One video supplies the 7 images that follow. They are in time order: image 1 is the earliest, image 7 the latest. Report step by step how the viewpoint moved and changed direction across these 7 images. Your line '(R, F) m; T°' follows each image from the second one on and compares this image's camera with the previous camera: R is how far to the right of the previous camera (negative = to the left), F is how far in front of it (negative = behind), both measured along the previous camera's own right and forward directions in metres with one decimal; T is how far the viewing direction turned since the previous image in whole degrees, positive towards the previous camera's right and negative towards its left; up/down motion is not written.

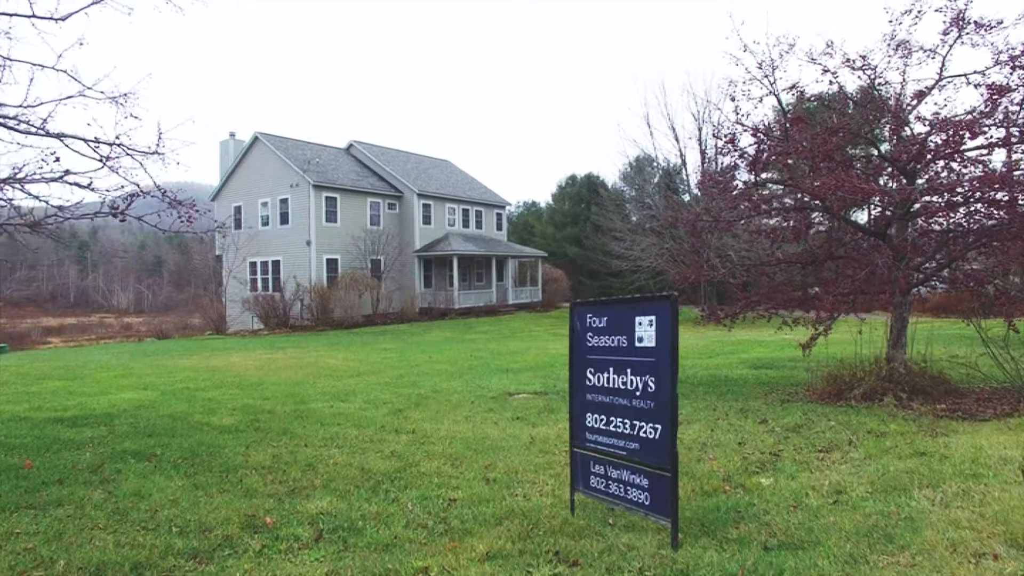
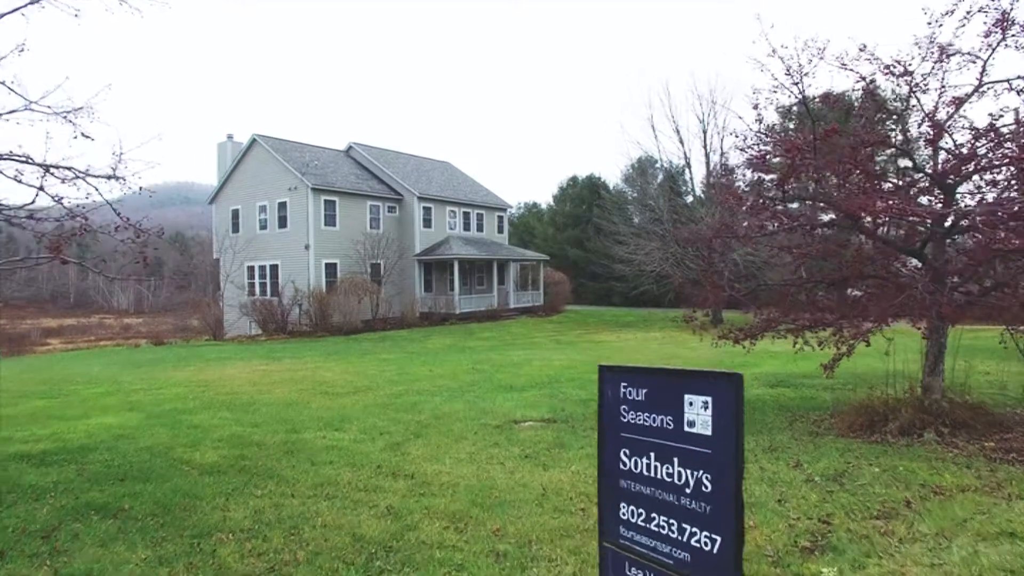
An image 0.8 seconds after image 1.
(0.0, +0.4) m; 0°
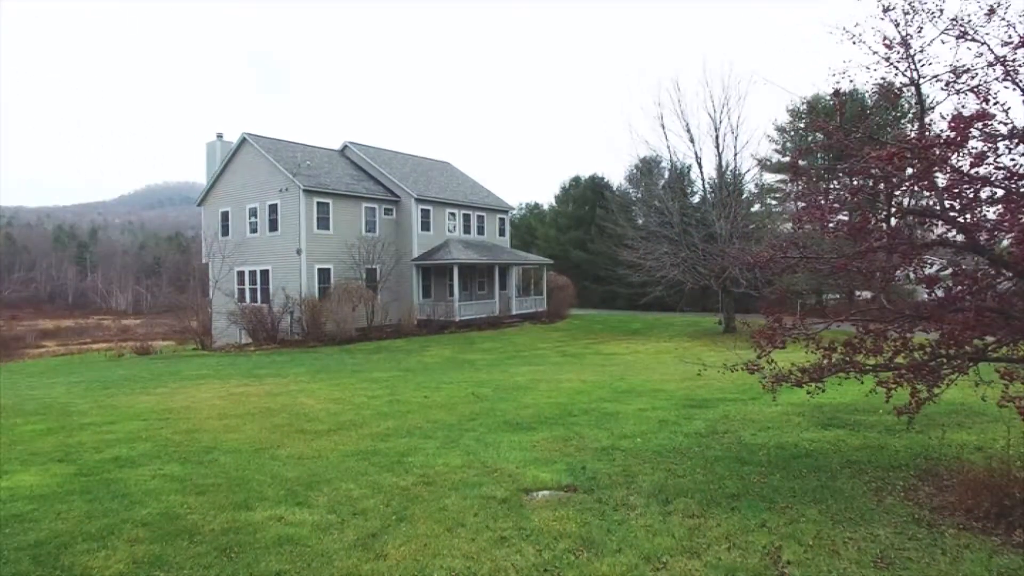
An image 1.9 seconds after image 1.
(-0.1, +1.1) m; 0°
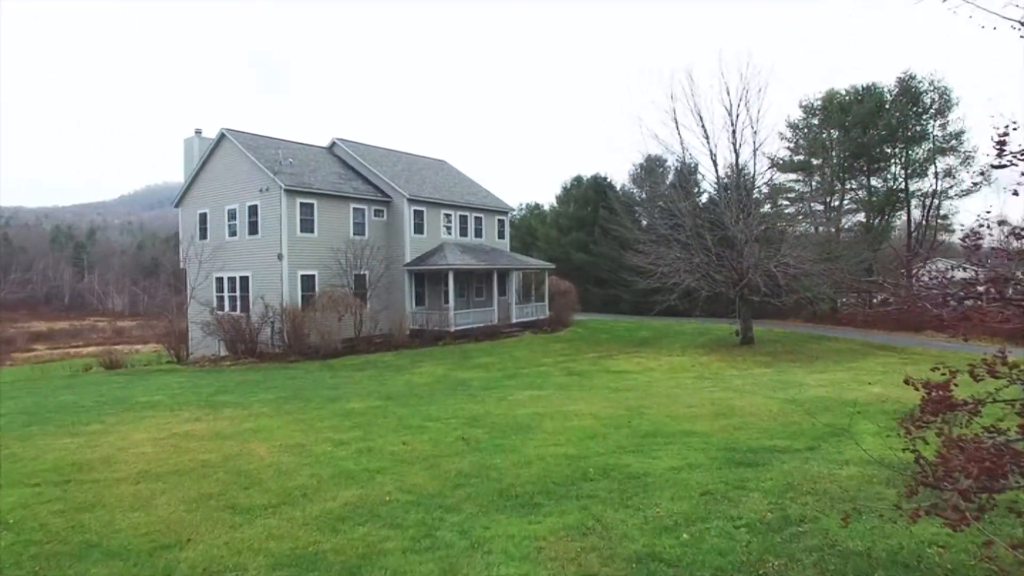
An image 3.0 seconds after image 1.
(0.0, +1.7) m; 0°
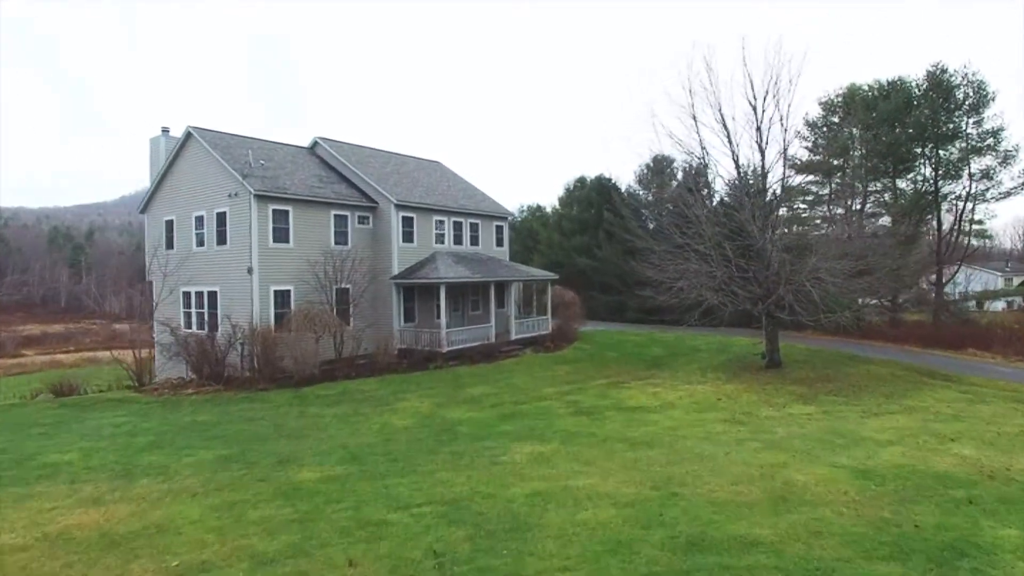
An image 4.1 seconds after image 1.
(+0.1, +2.2) m; 0°
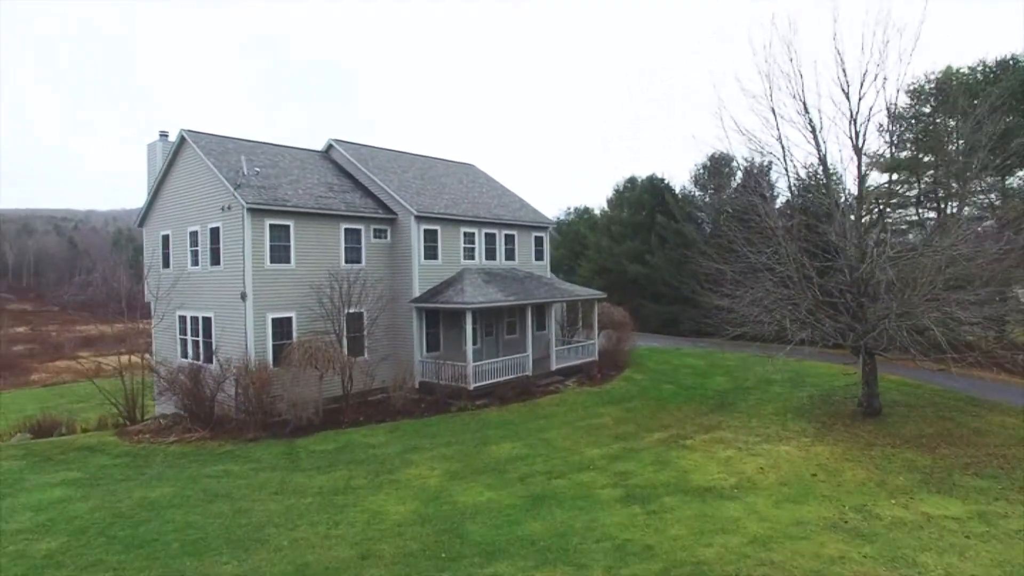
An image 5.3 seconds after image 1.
(+0.3, +3.0) m; -4°
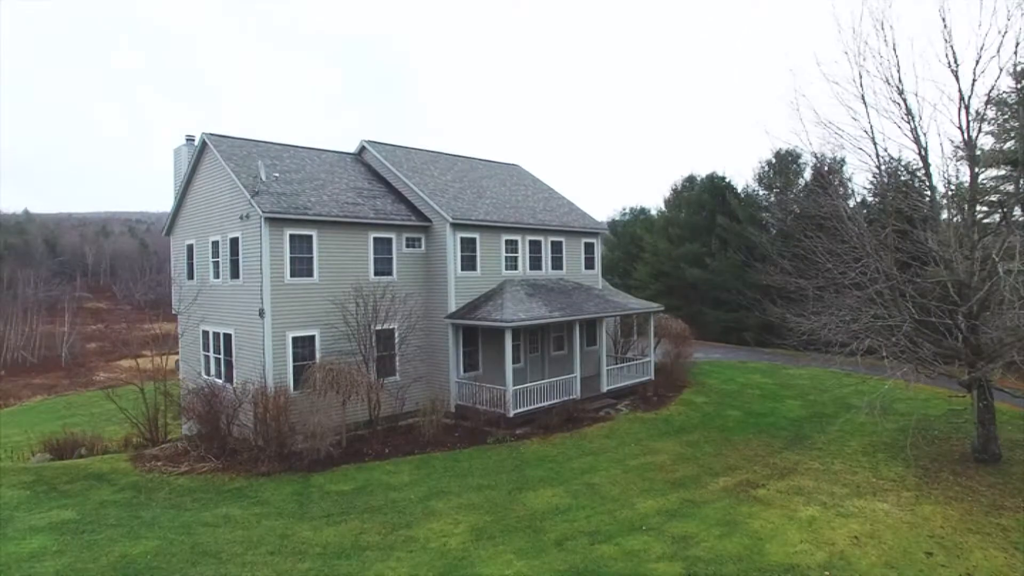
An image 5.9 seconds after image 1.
(+0.3, +1.8) m; -5°
